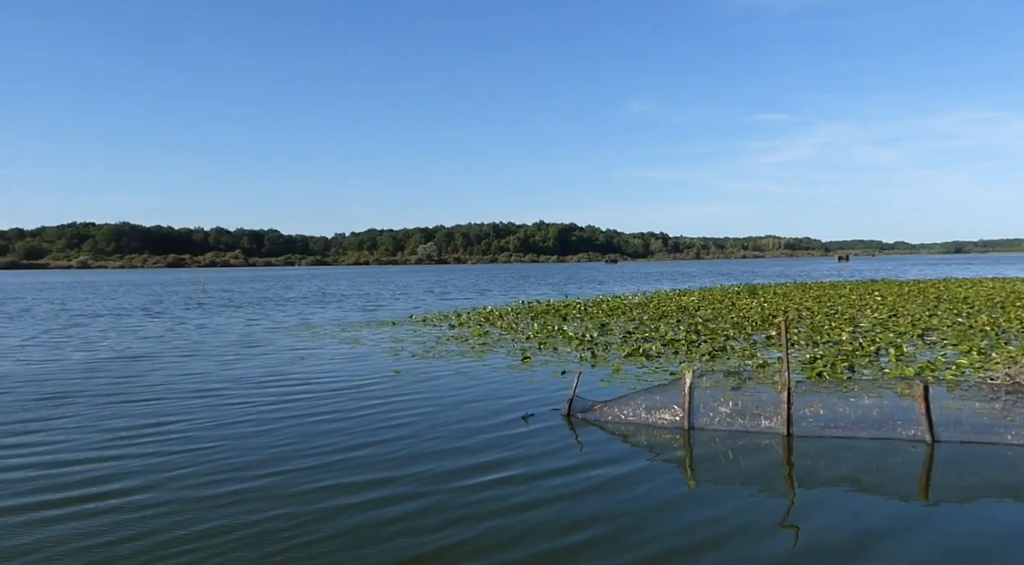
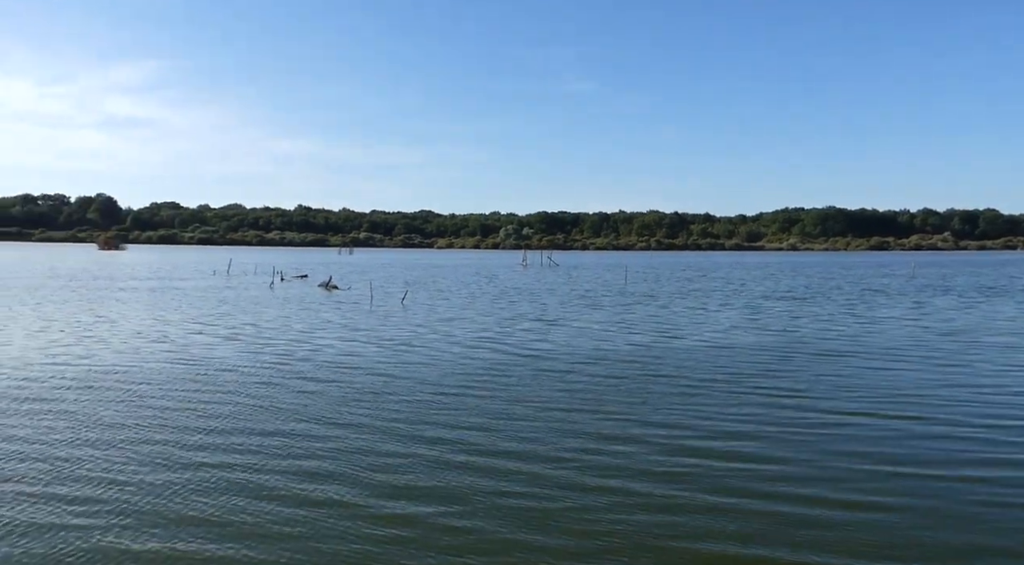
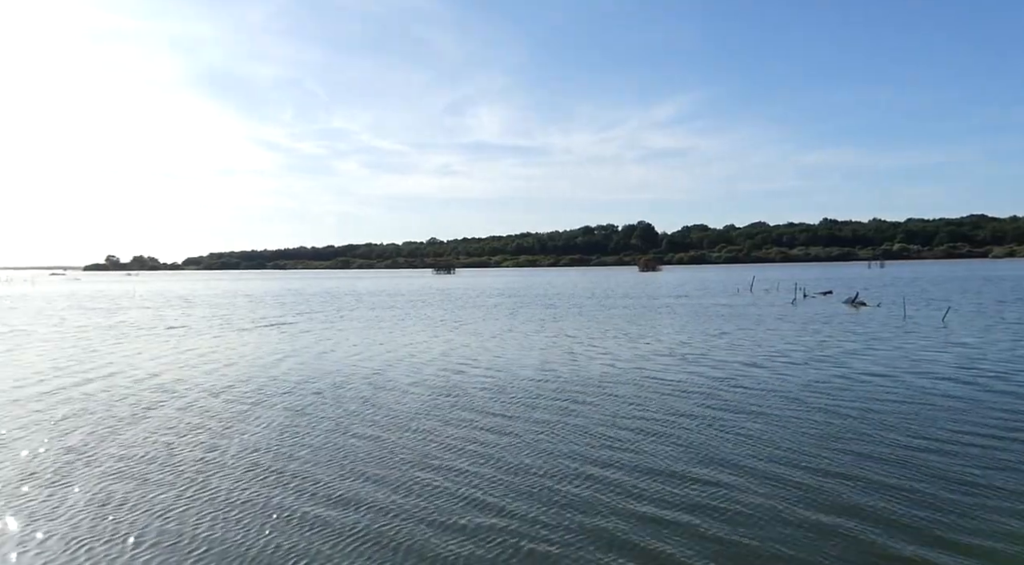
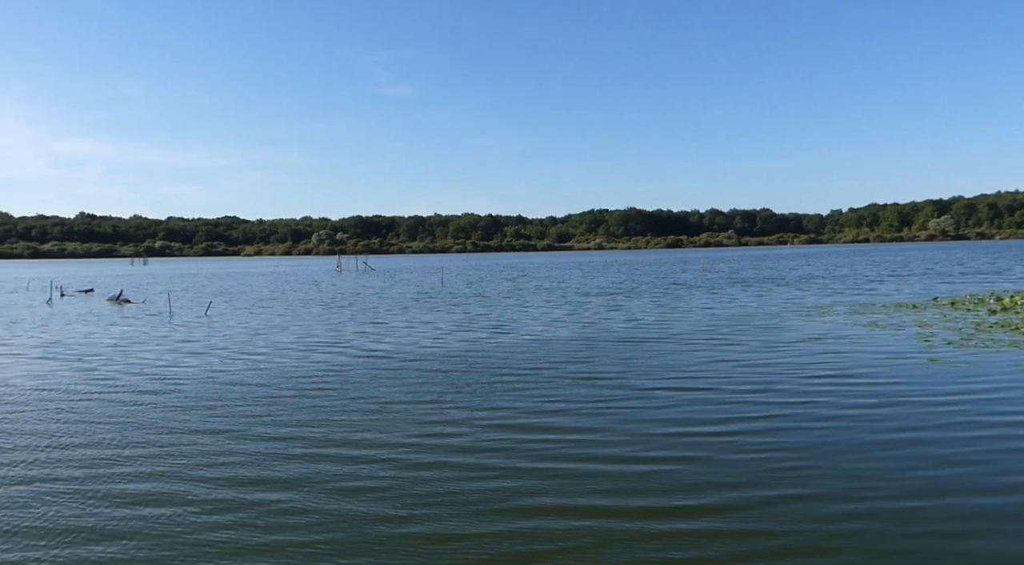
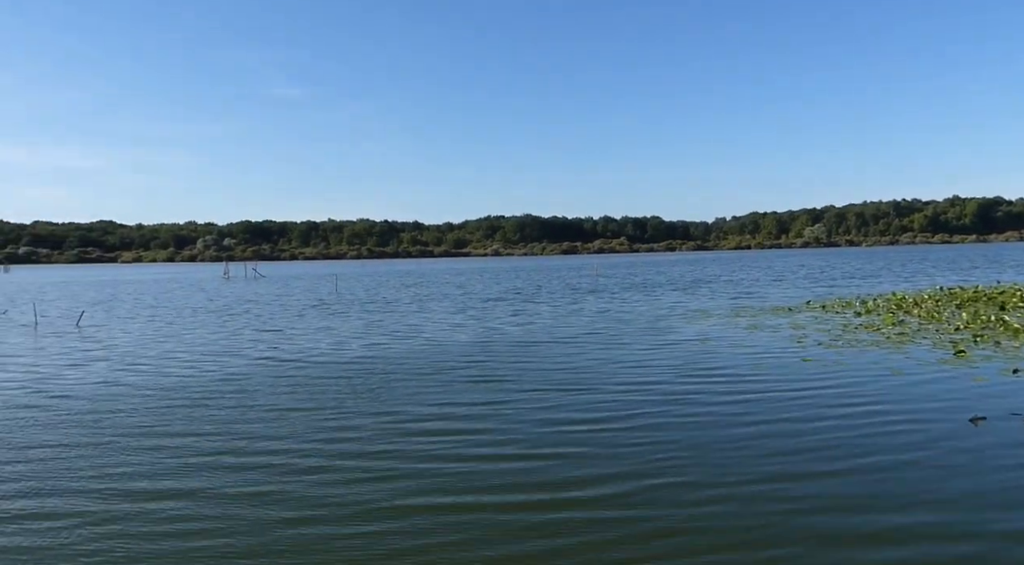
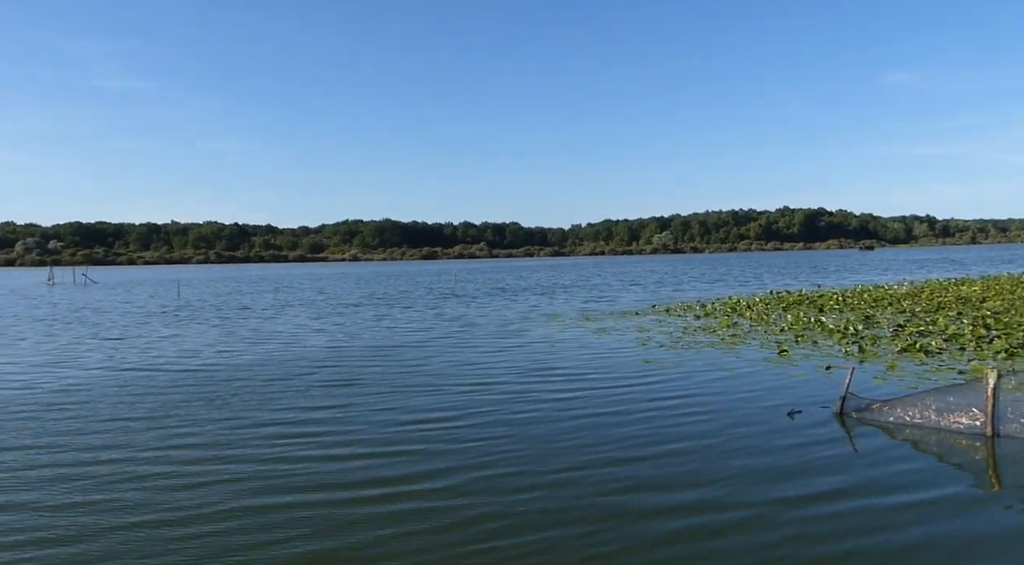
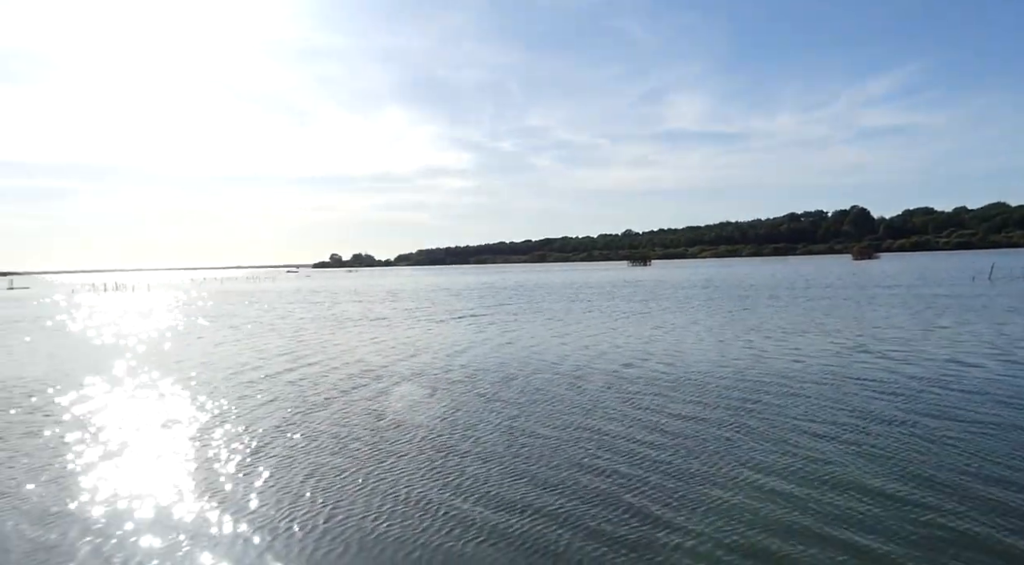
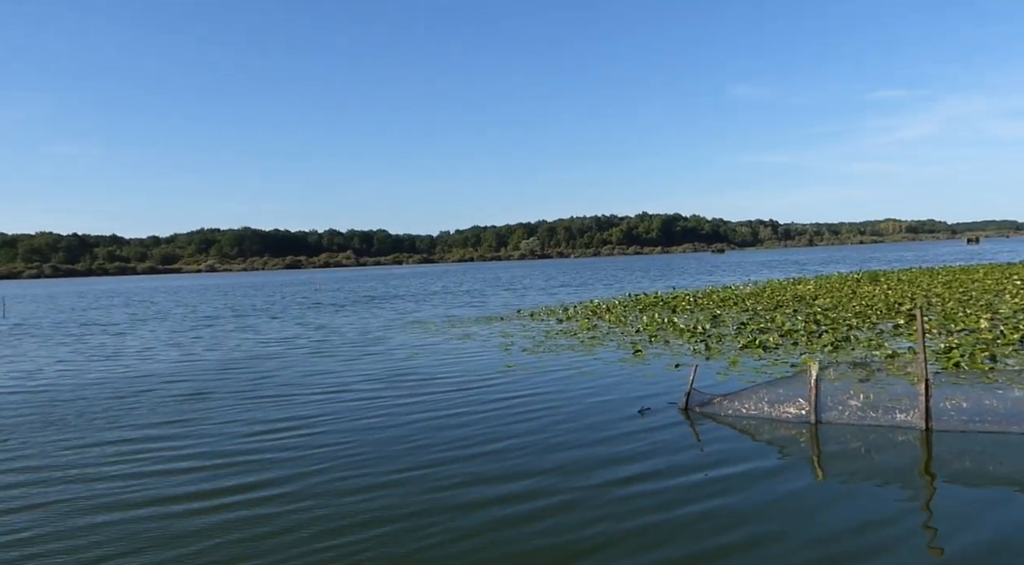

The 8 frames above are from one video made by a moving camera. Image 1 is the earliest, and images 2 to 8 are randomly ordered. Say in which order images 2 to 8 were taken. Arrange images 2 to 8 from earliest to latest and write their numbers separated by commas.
8, 6, 5, 4, 2, 3, 7
